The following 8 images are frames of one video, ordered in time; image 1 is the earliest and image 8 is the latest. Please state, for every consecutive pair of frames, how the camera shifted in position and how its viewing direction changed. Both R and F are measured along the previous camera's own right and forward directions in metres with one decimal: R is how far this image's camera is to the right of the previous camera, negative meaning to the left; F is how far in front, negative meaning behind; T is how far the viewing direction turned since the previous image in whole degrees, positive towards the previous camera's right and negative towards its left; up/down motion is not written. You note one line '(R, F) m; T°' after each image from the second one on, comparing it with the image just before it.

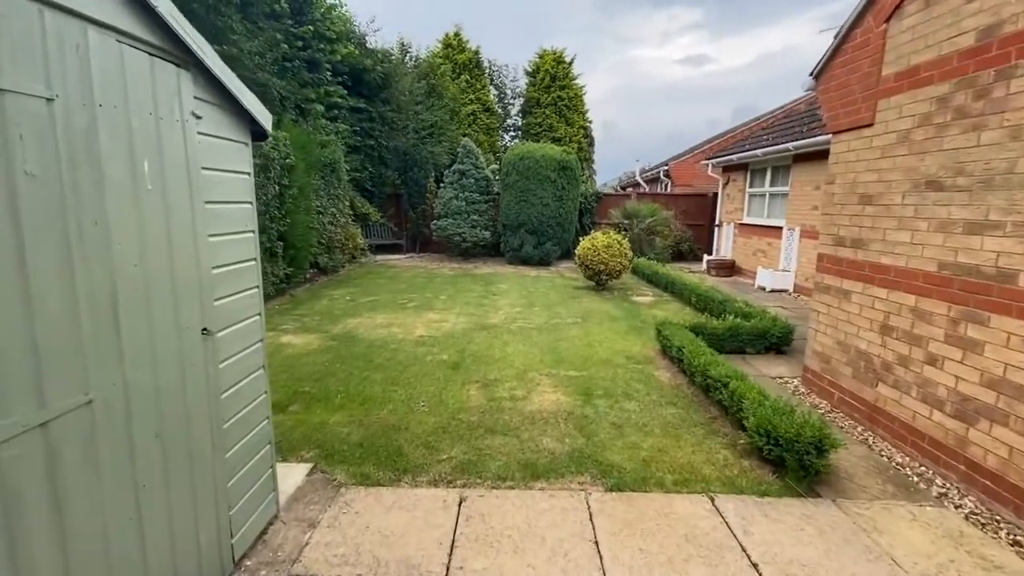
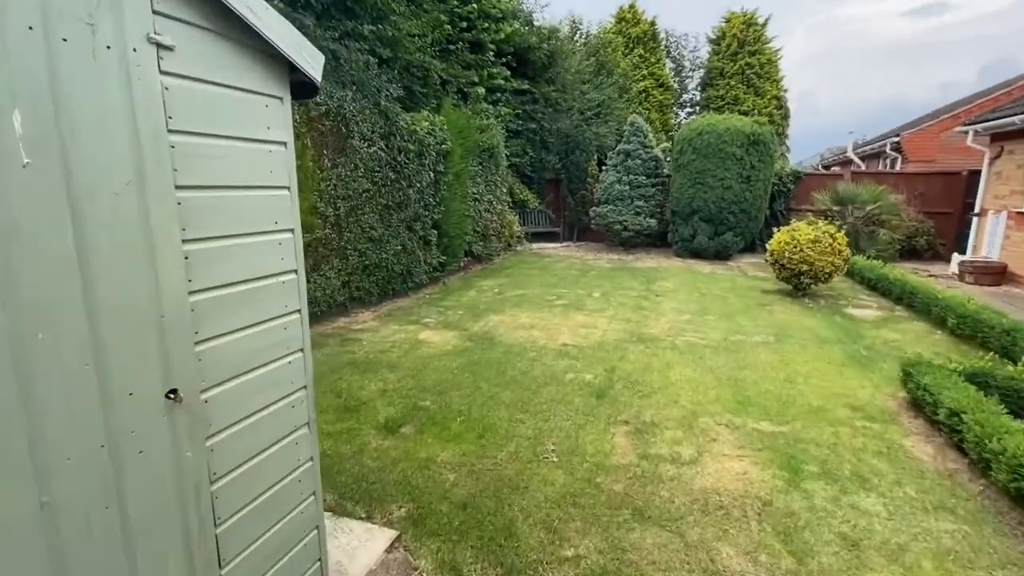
(0.0, +1.1) m; -18°
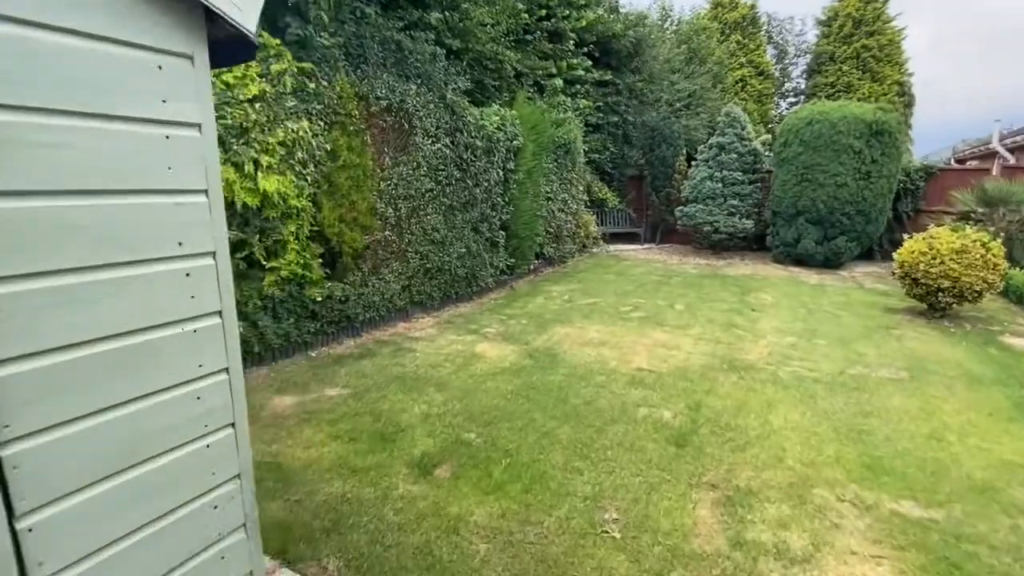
(+0.1, +0.6) m; -9°
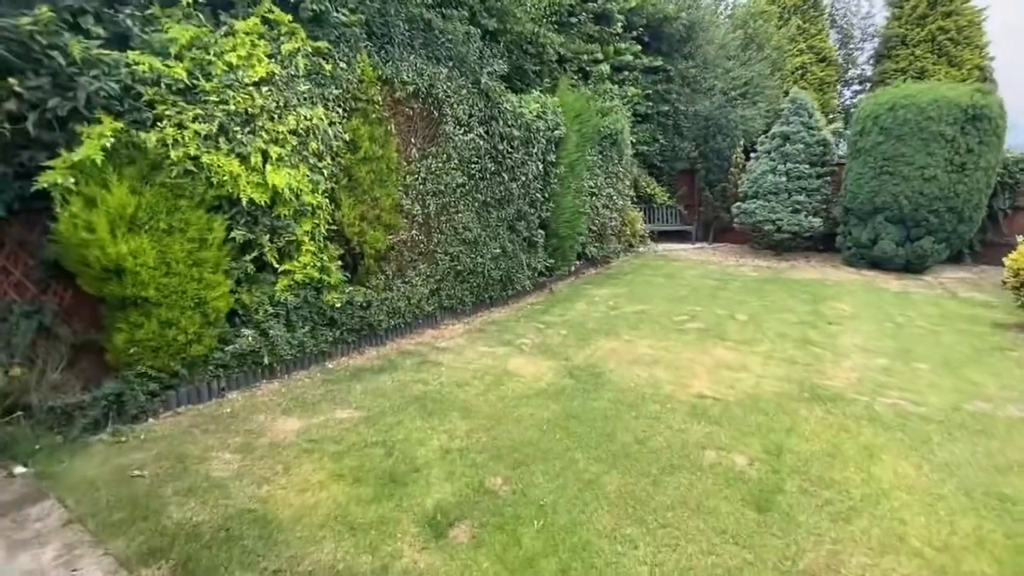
(0.0, +0.6) m; -5°
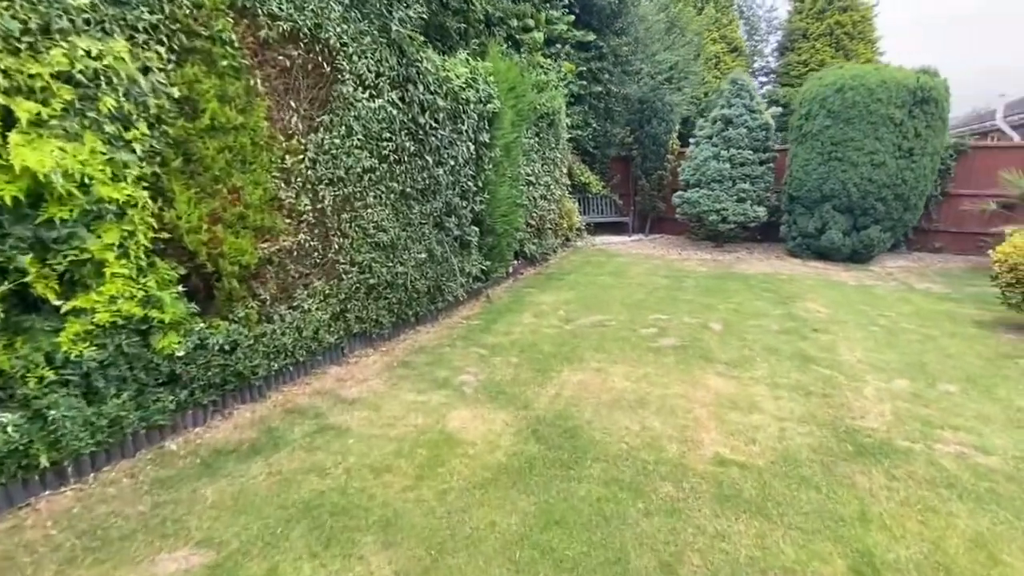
(-0.1, +1.3) m; +9°
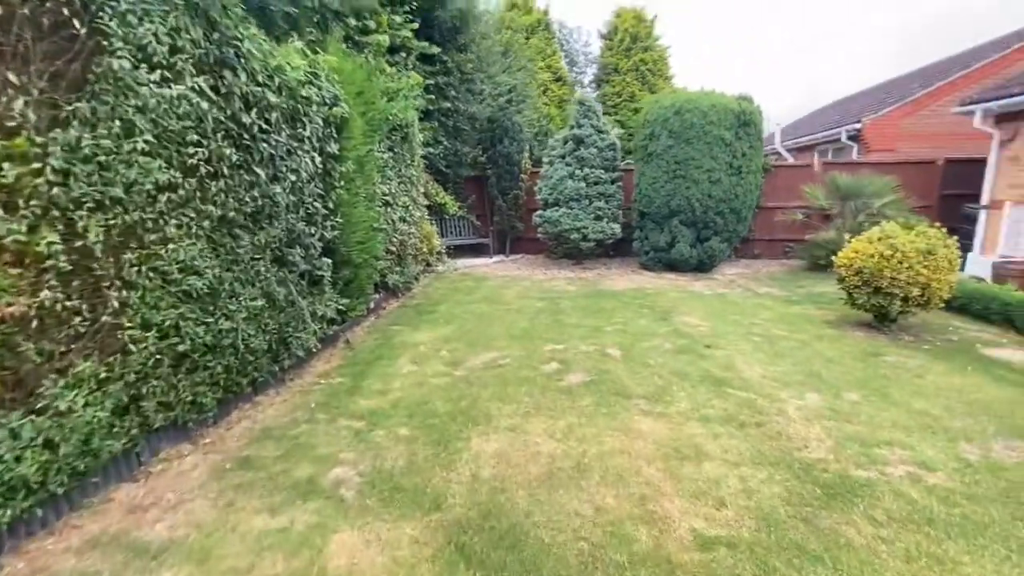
(-0.2, +0.9) m; +18°
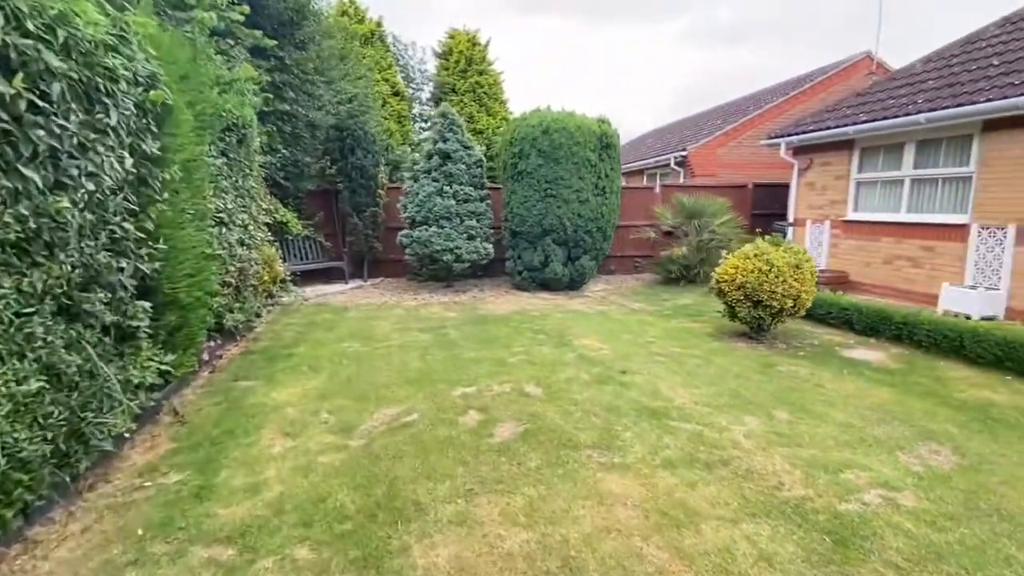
(-0.5, +0.8) m; +19°
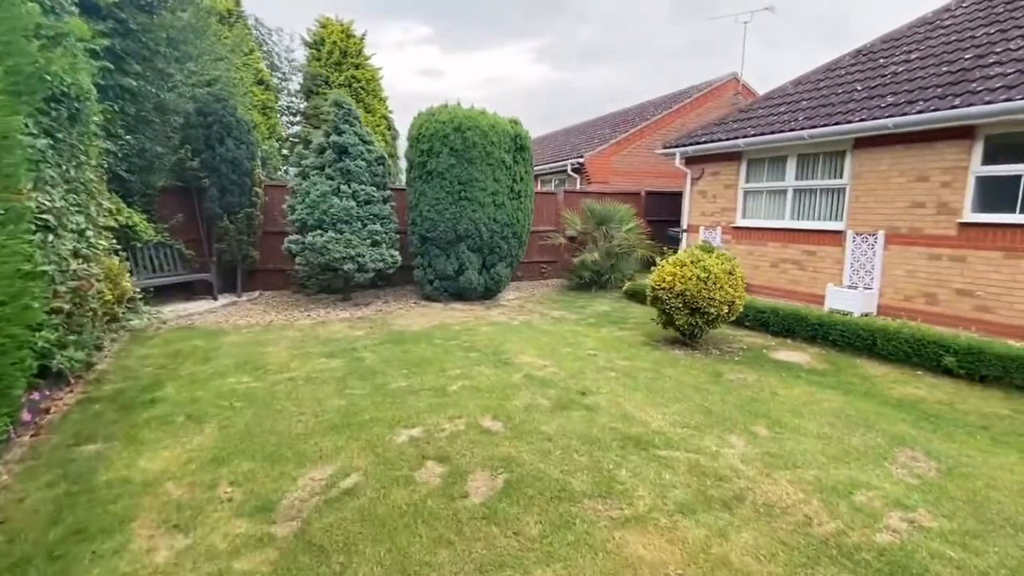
(-0.5, +0.7) m; +14°
